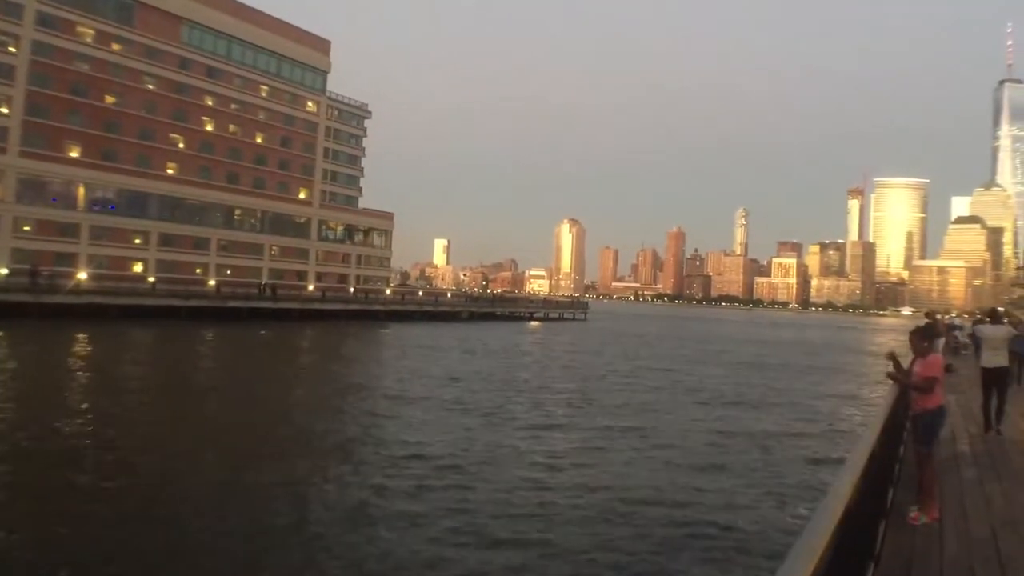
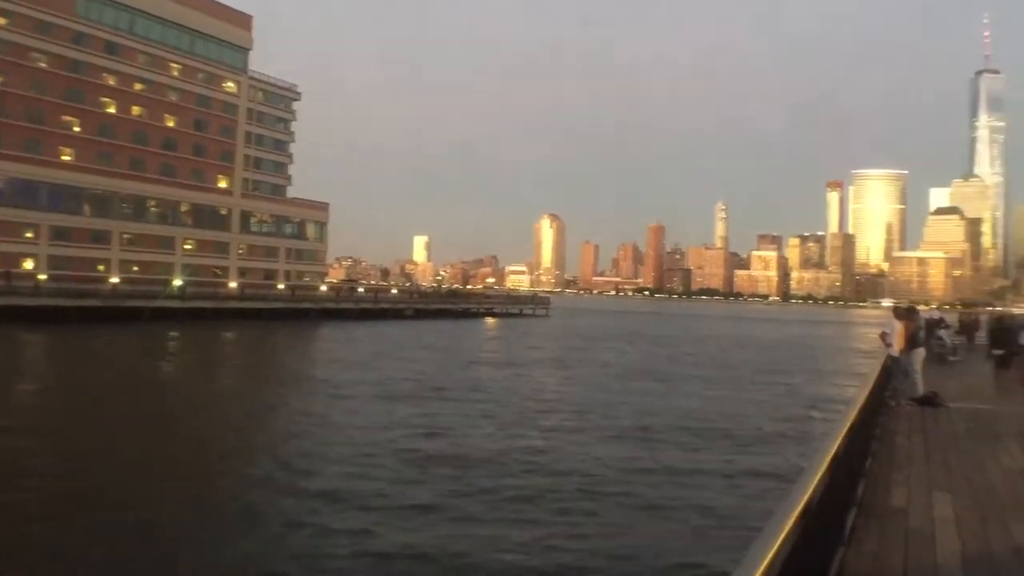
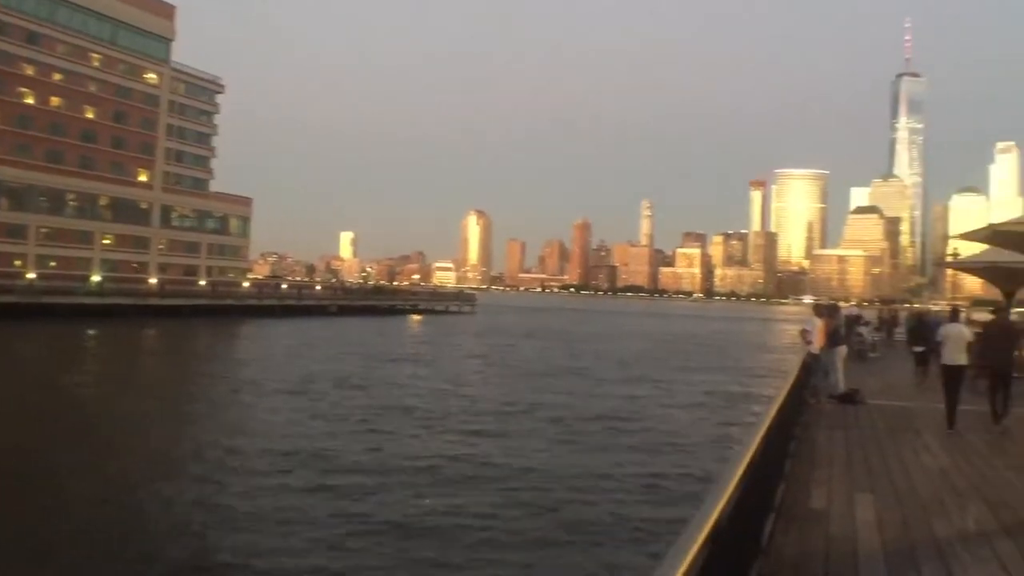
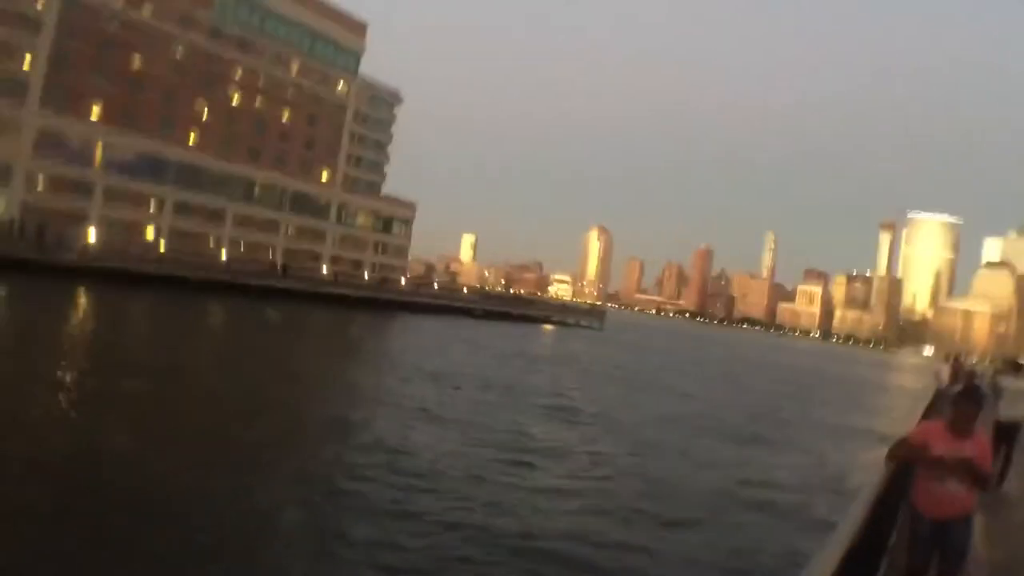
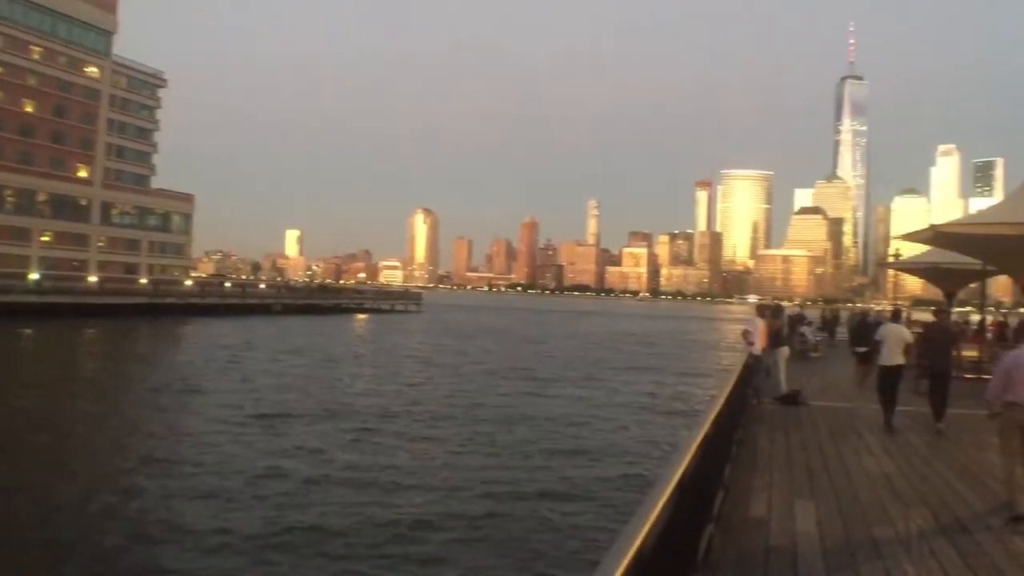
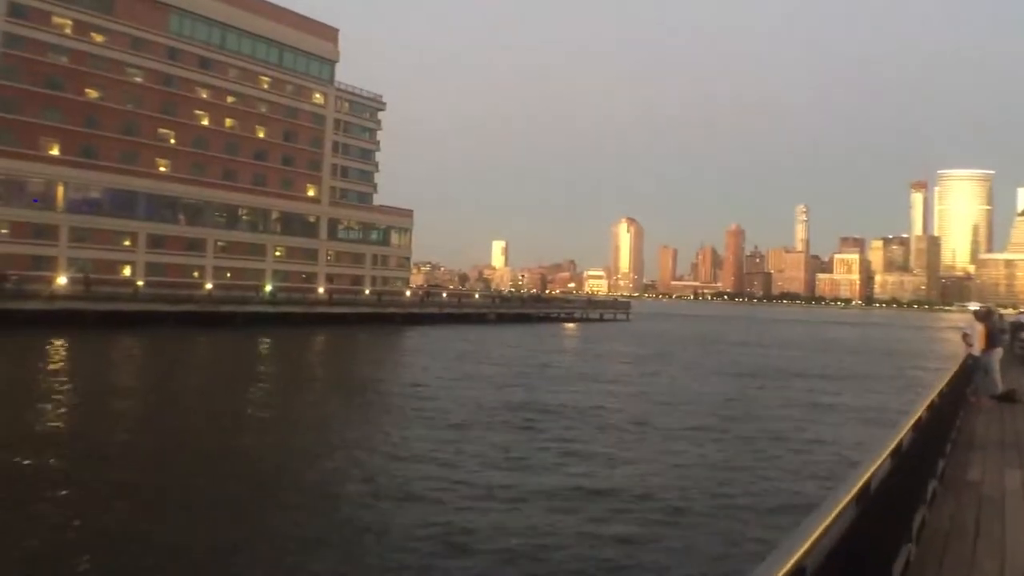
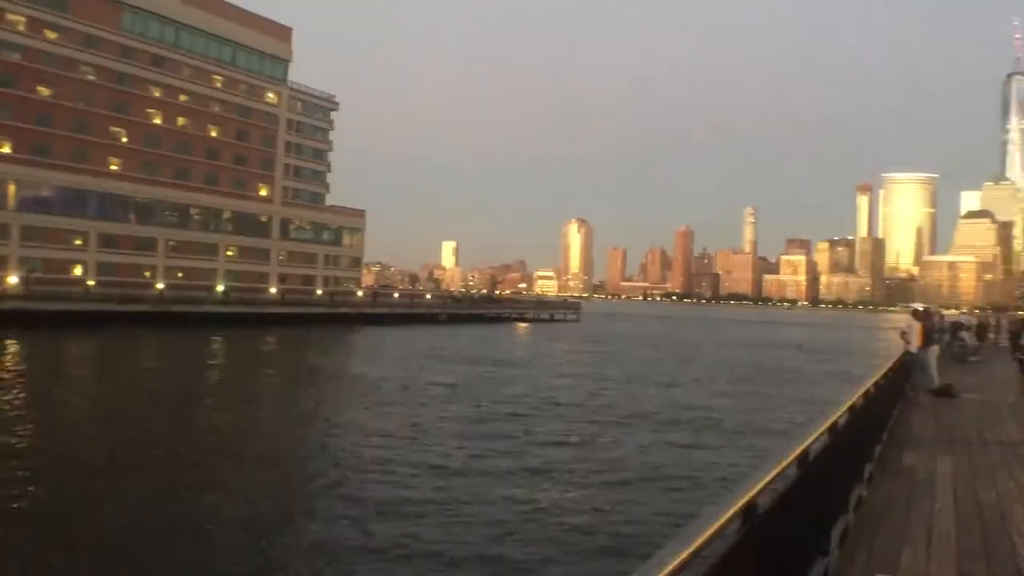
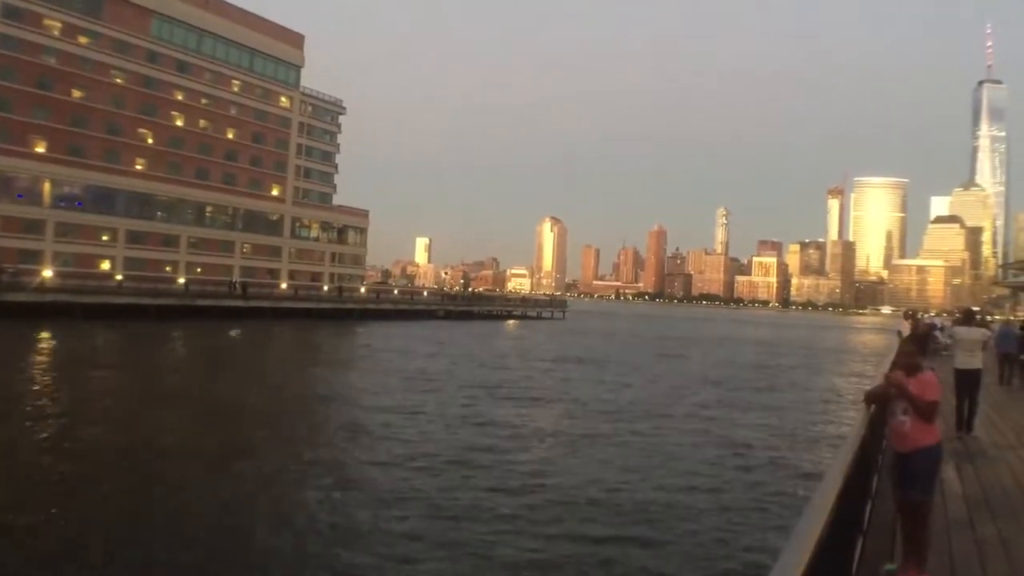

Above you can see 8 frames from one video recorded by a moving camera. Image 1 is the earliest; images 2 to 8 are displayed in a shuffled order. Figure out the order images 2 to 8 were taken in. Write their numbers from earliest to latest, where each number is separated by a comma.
8, 4, 7, 6, 2, 3, 5
